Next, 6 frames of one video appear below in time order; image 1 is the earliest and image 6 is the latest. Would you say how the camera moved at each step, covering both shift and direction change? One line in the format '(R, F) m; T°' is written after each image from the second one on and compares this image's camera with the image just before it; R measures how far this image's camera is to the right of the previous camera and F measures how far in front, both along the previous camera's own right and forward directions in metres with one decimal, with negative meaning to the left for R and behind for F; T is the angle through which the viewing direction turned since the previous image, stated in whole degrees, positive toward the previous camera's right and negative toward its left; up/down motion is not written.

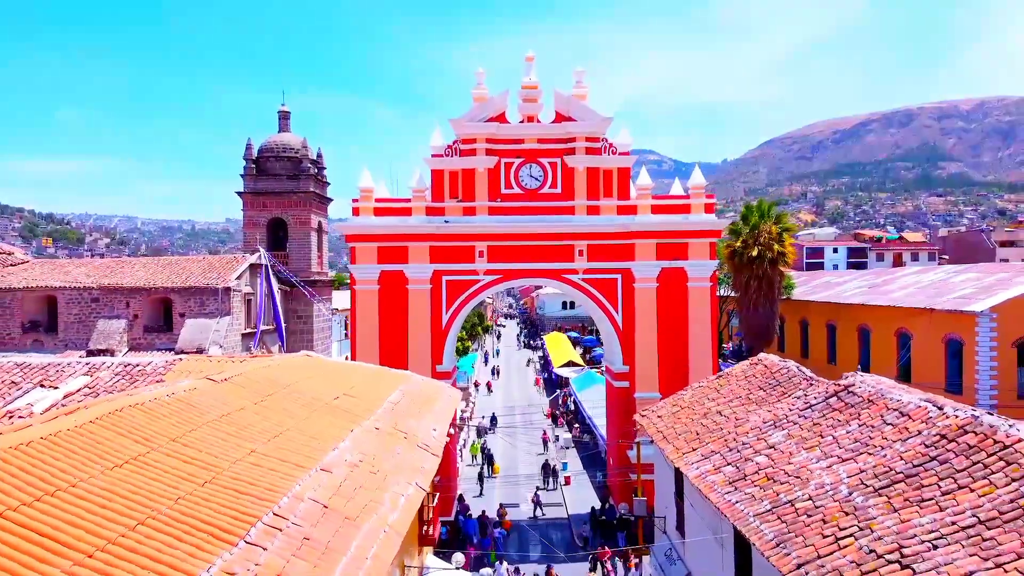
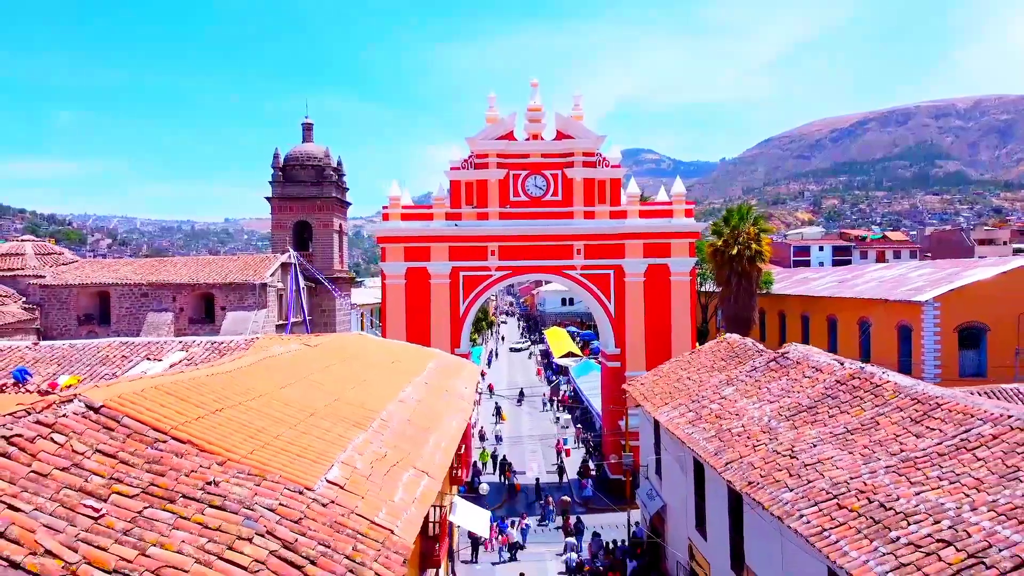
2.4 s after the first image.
(-0.3, -2.7) m; 0°
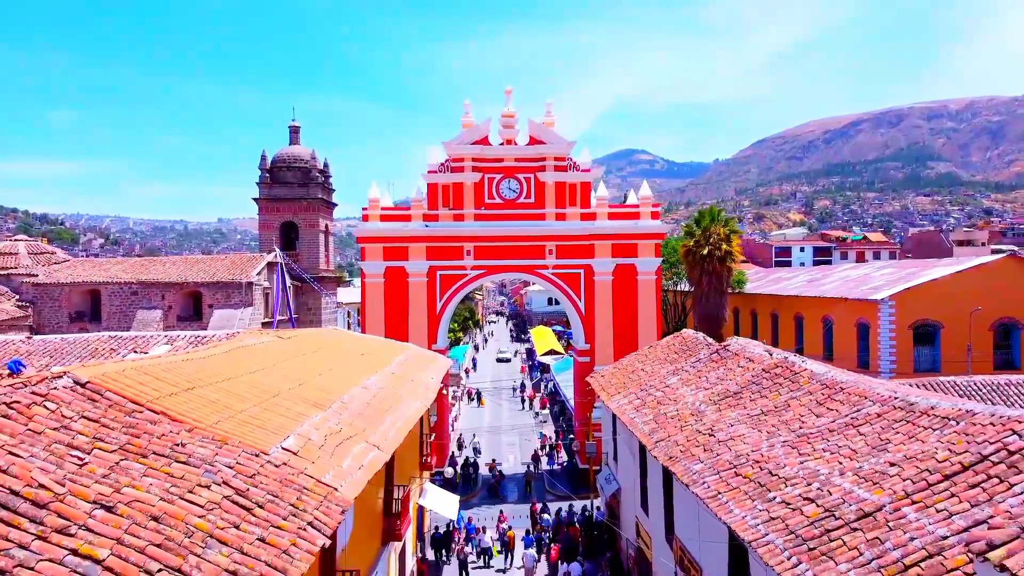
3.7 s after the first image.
(+0.6, -0.9) m; 0°
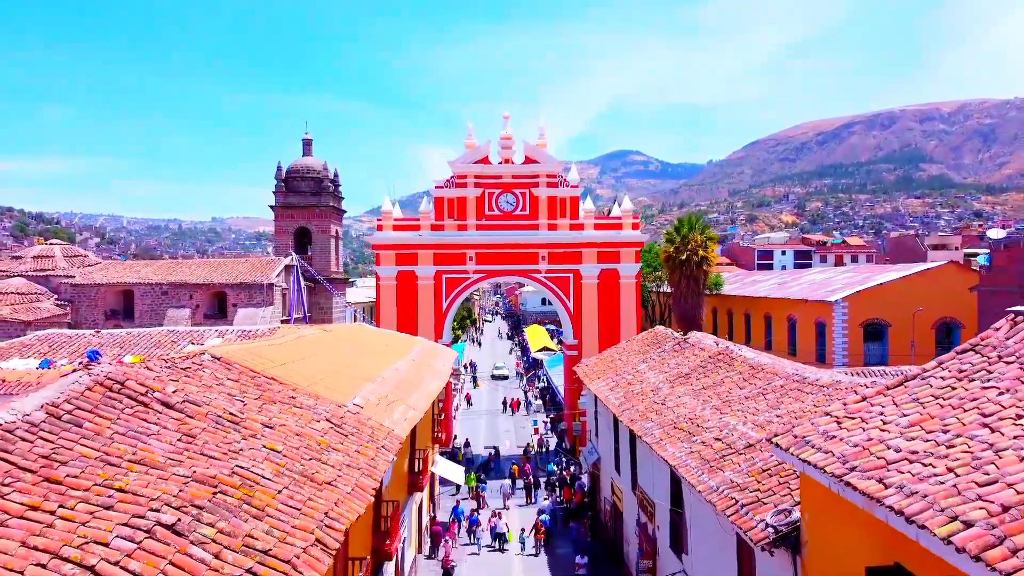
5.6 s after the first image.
(-0.1, -2.8) m; 0°
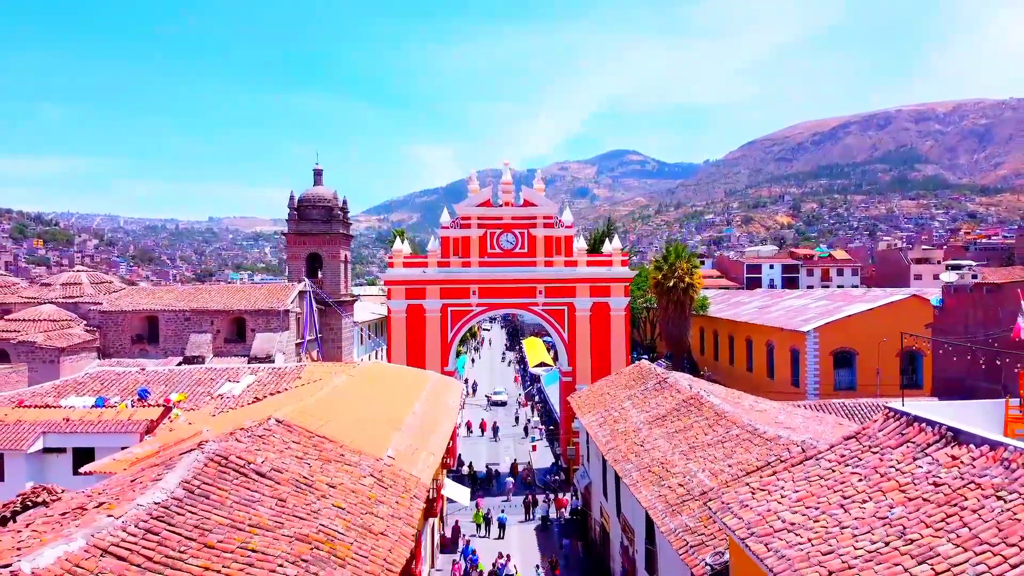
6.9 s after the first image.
(-0.1, -2.2) m; 0°
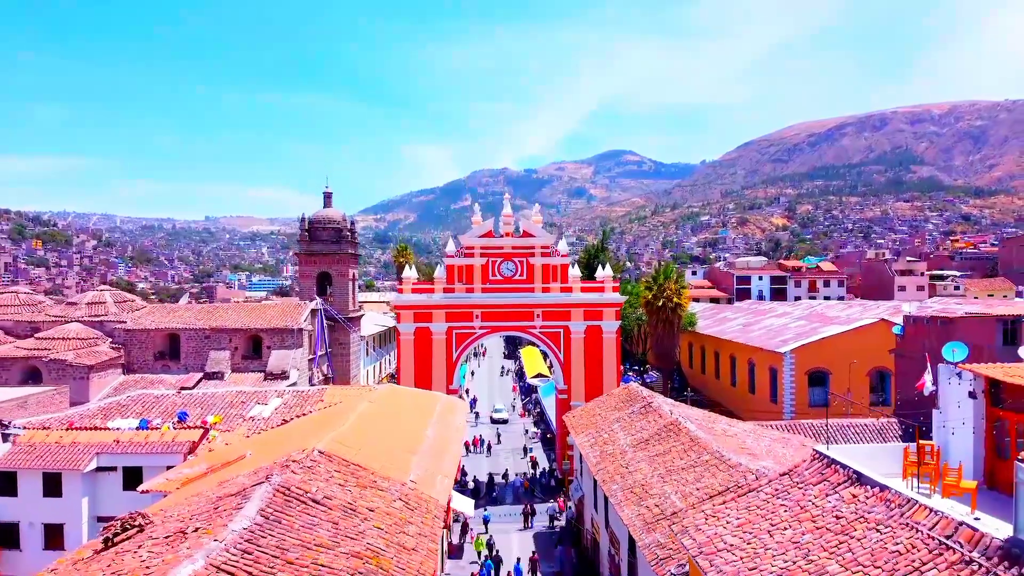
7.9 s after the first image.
(-0.1, -2.1) m; 0°
